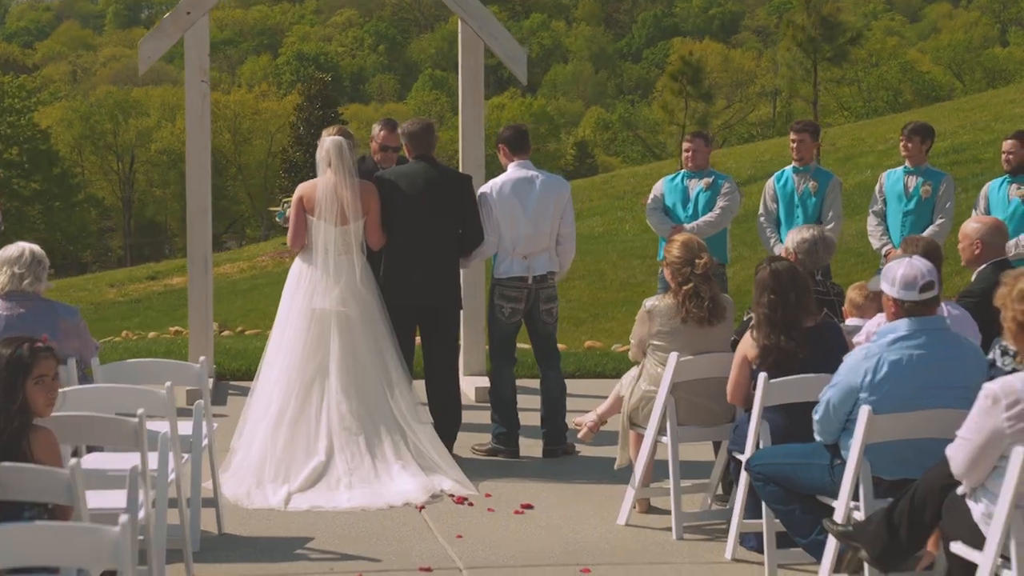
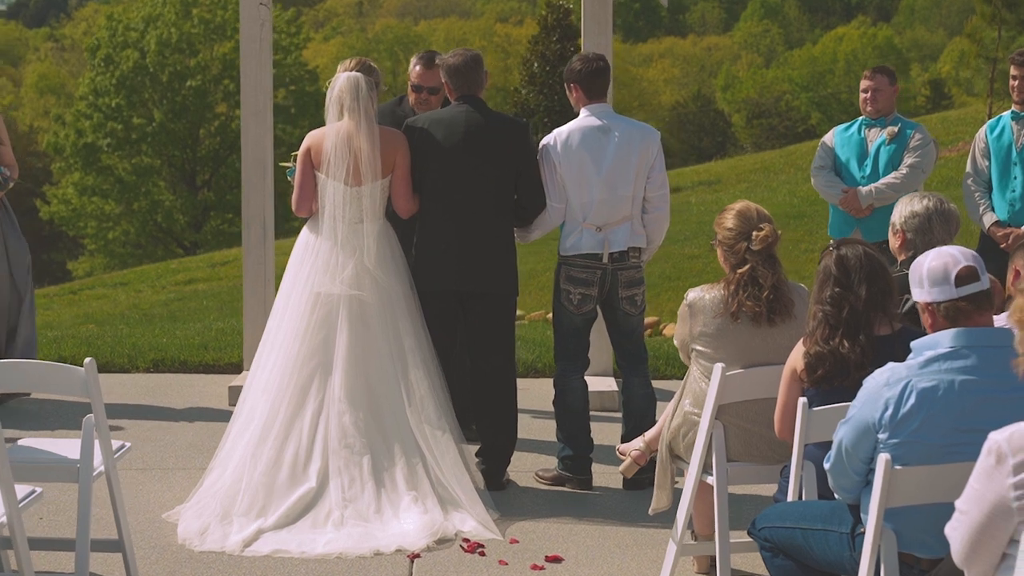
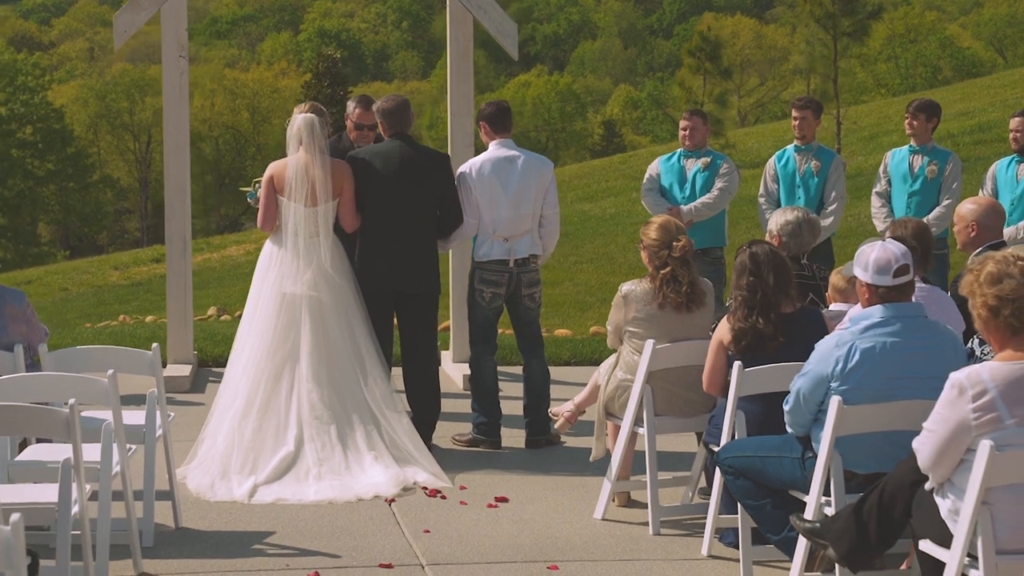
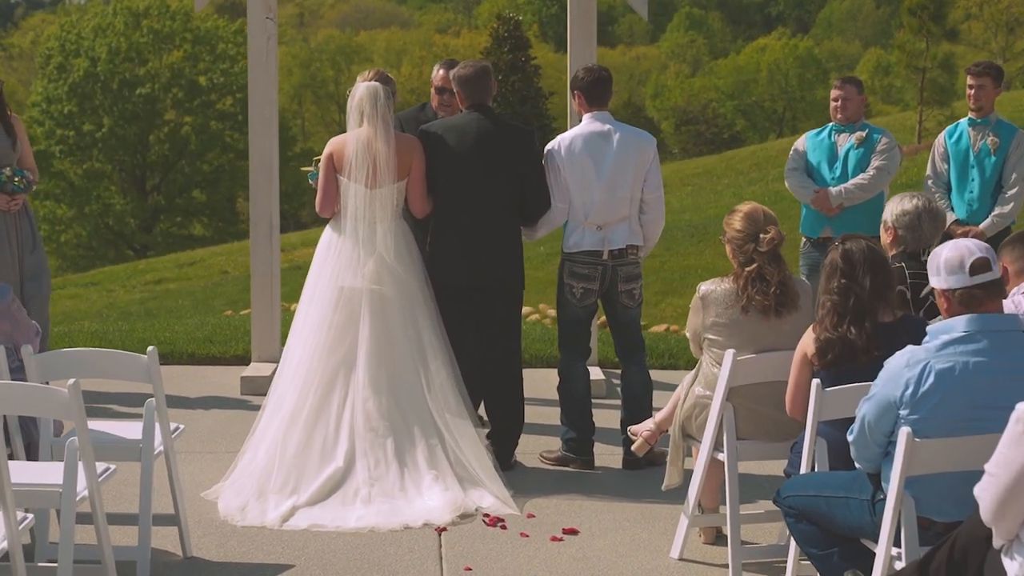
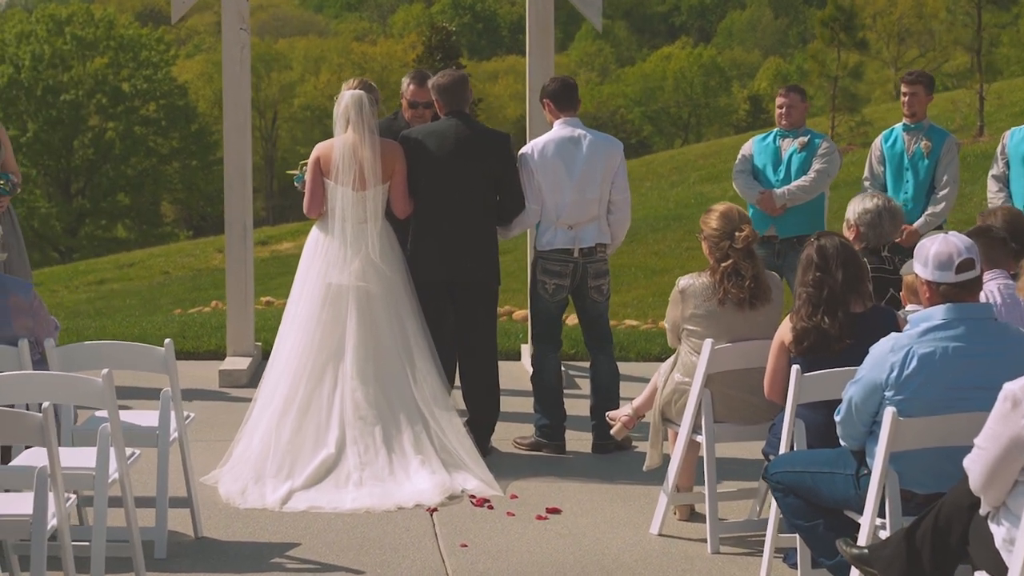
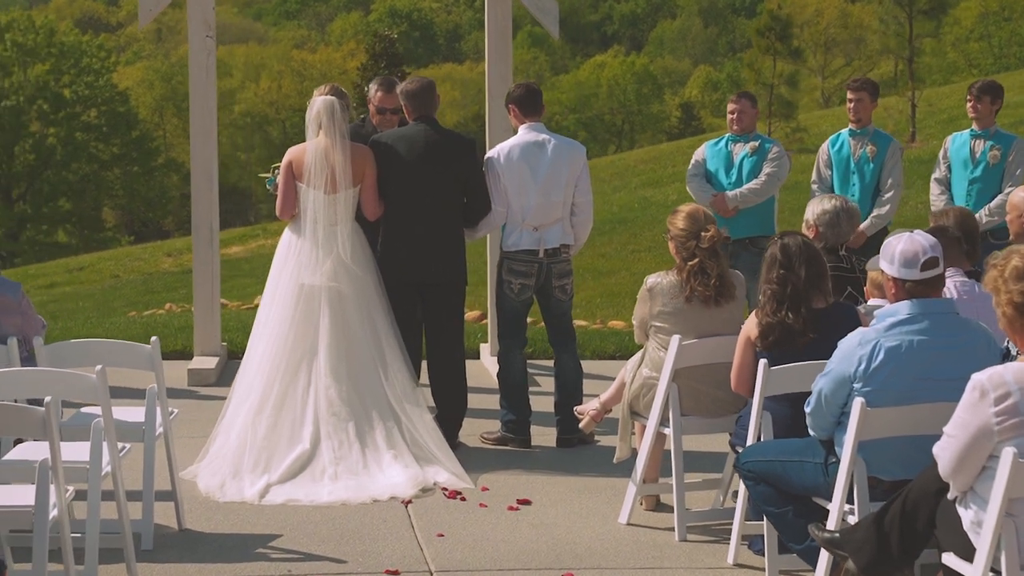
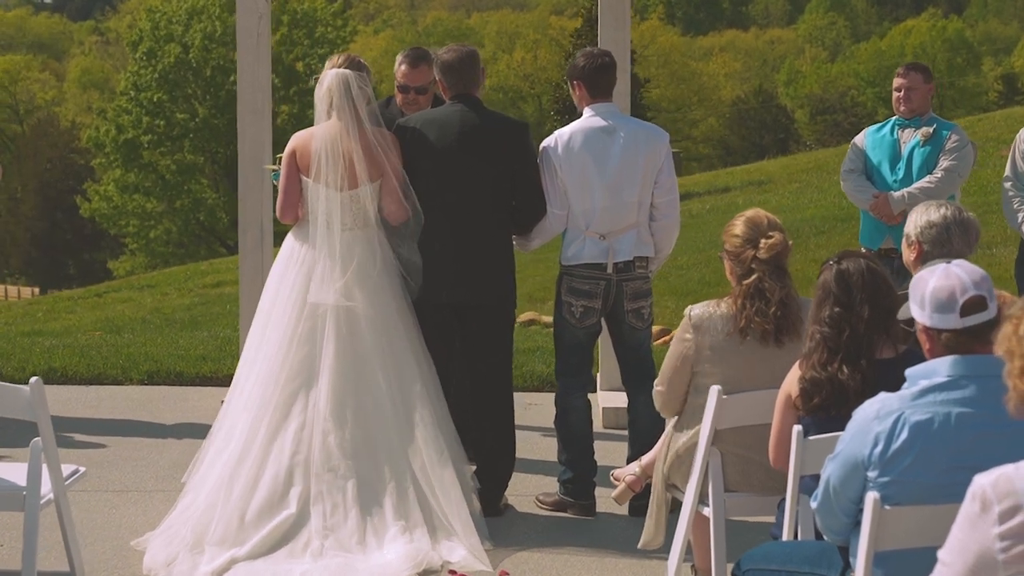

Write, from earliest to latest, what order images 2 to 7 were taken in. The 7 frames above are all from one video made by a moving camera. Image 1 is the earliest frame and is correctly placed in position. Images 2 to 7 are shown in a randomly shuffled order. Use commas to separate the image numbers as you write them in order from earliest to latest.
3, 6, 5, 4, 2, 7
